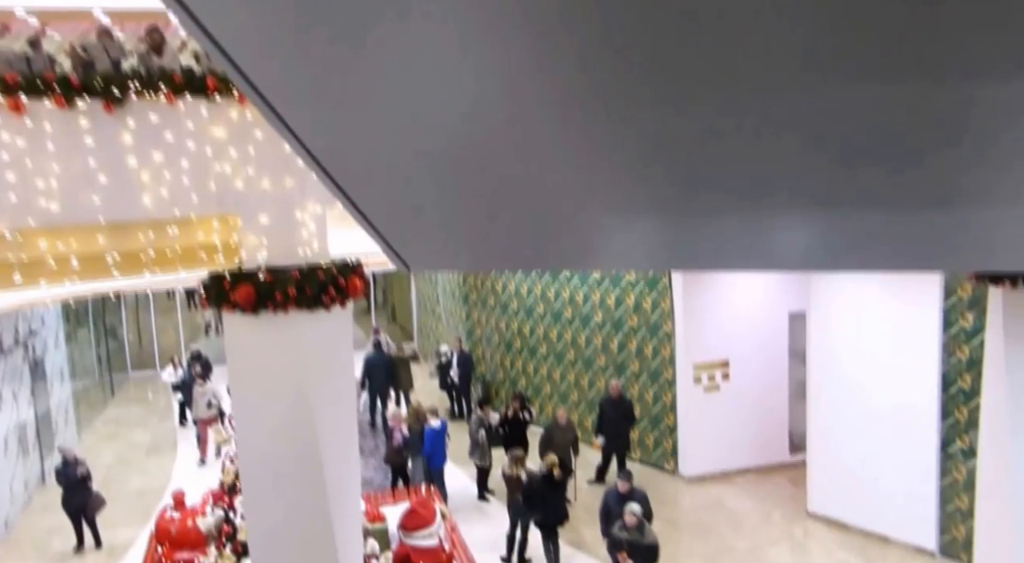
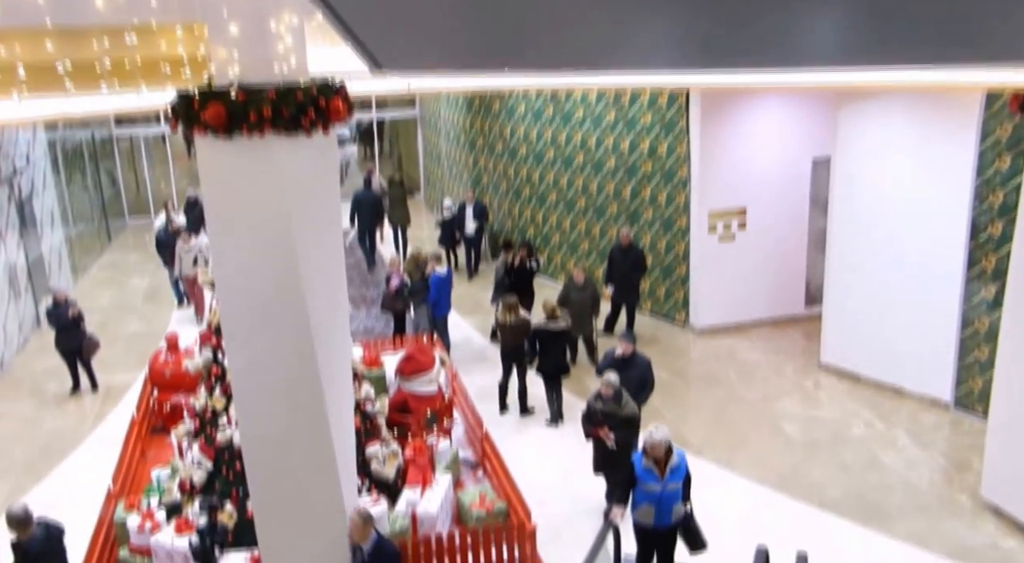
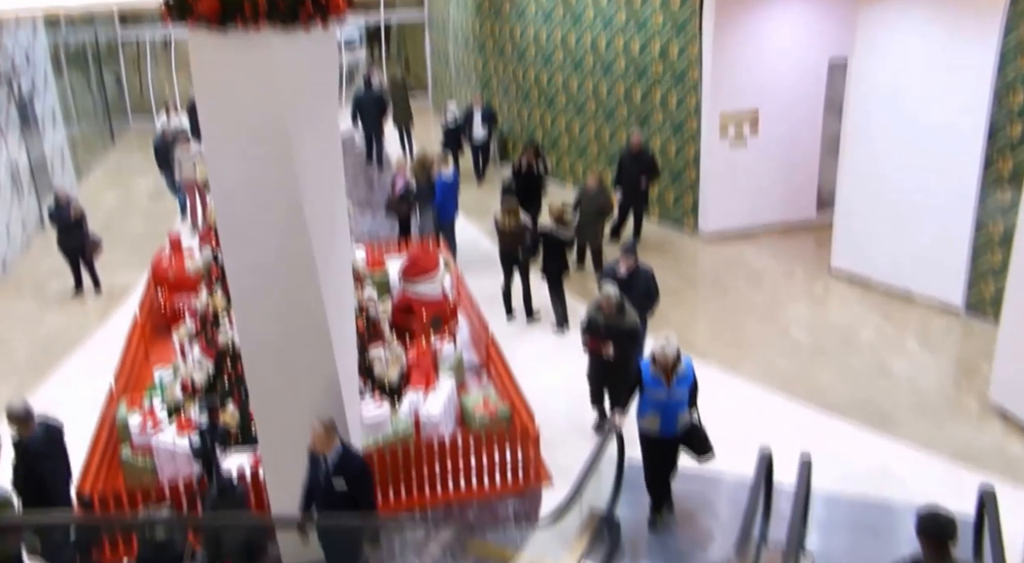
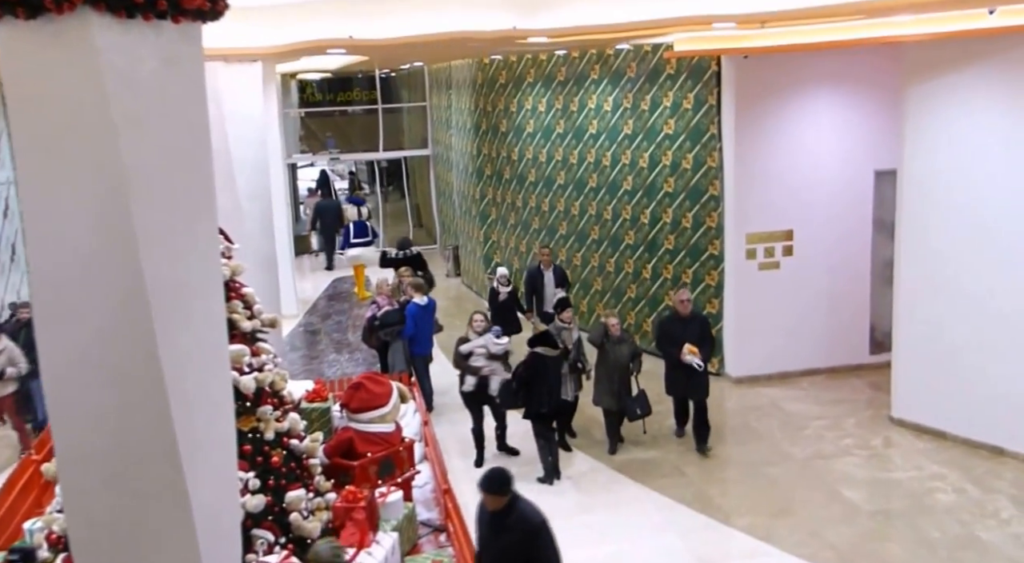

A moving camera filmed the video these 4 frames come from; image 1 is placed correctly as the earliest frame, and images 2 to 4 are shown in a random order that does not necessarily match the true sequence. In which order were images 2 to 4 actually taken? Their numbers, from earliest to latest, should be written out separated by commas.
2, 3, 4
